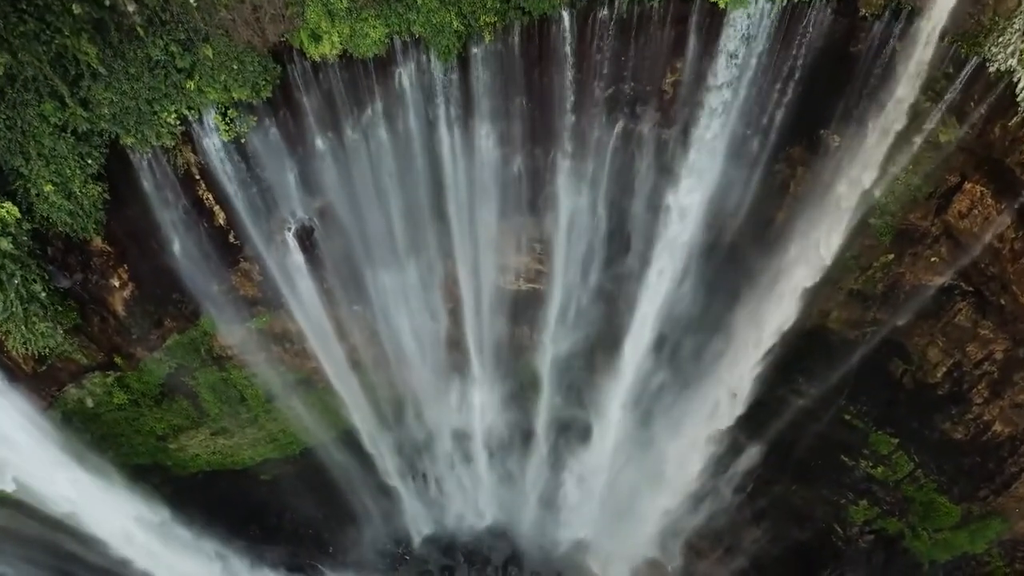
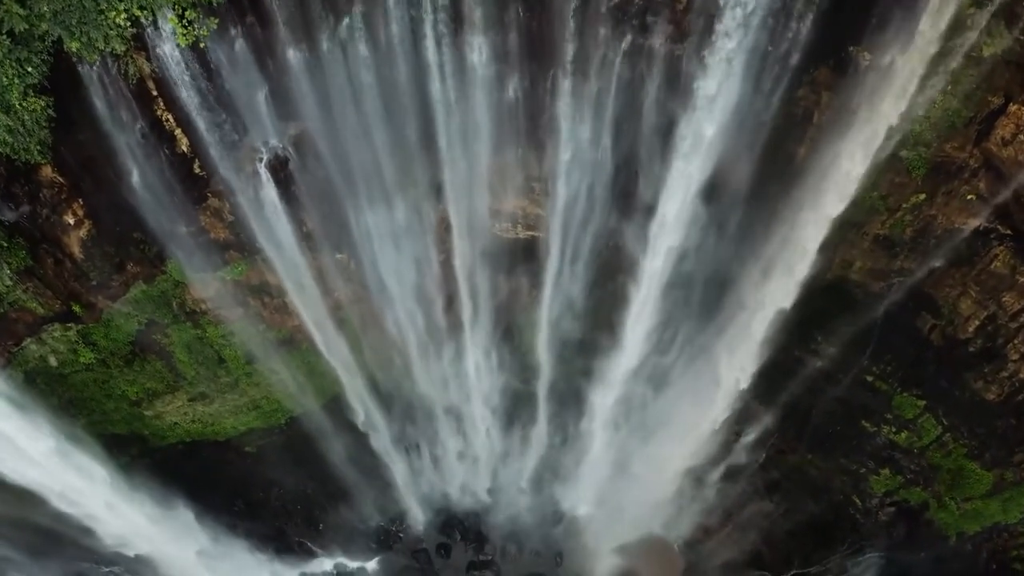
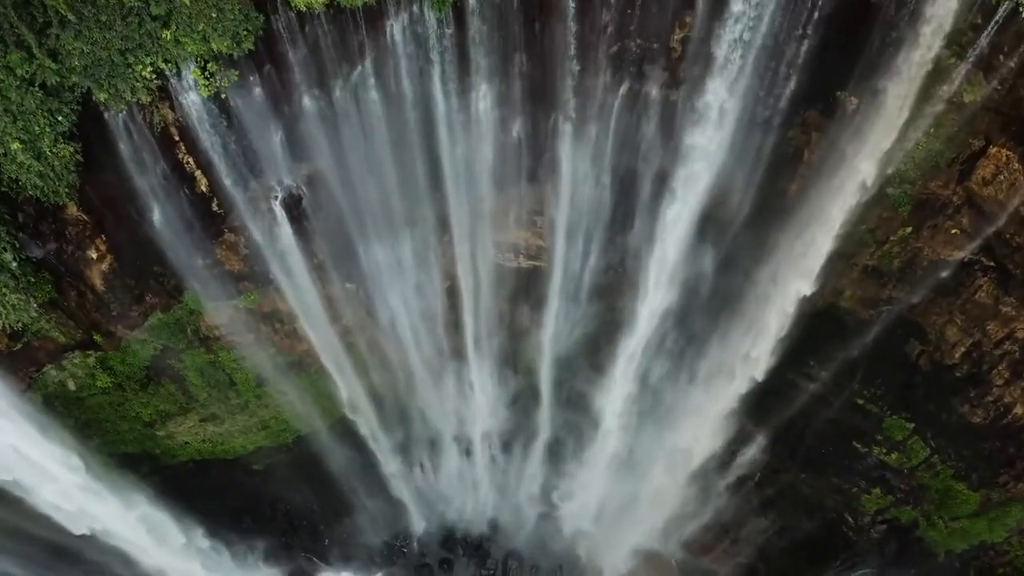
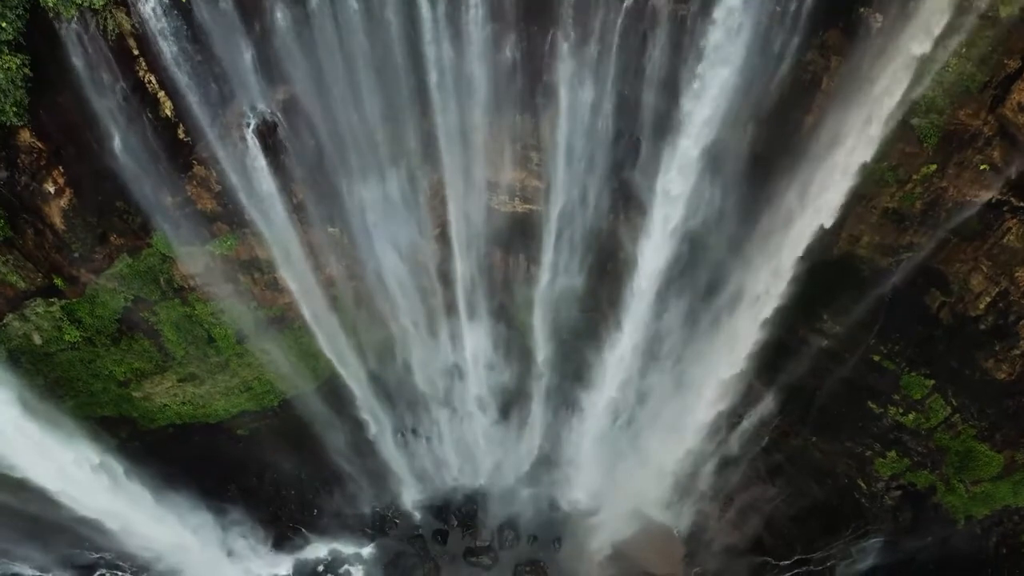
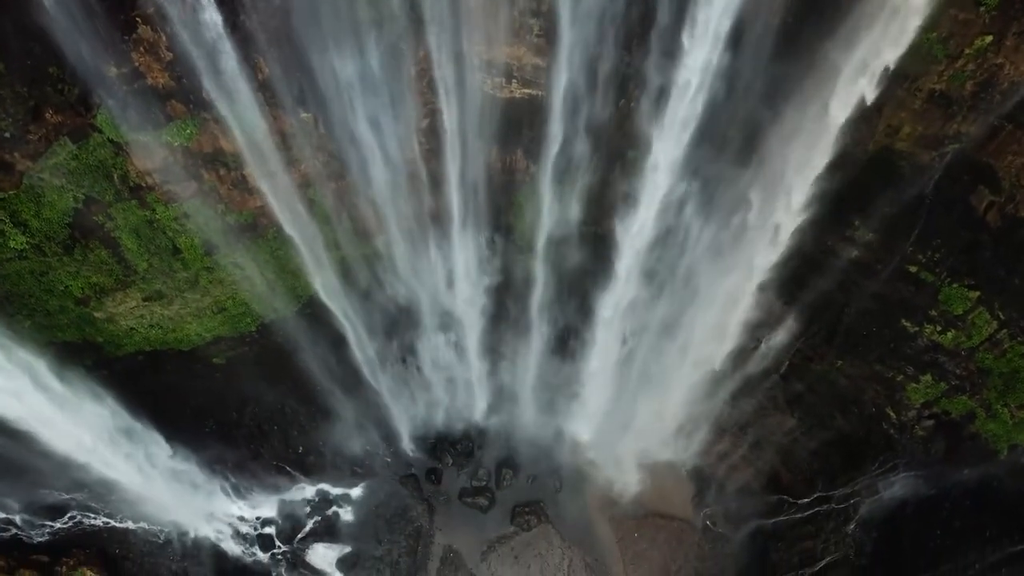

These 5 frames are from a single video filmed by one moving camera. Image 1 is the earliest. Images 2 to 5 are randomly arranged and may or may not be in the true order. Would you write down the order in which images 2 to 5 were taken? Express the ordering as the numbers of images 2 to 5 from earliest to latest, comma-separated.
3, 2, 4, 5
